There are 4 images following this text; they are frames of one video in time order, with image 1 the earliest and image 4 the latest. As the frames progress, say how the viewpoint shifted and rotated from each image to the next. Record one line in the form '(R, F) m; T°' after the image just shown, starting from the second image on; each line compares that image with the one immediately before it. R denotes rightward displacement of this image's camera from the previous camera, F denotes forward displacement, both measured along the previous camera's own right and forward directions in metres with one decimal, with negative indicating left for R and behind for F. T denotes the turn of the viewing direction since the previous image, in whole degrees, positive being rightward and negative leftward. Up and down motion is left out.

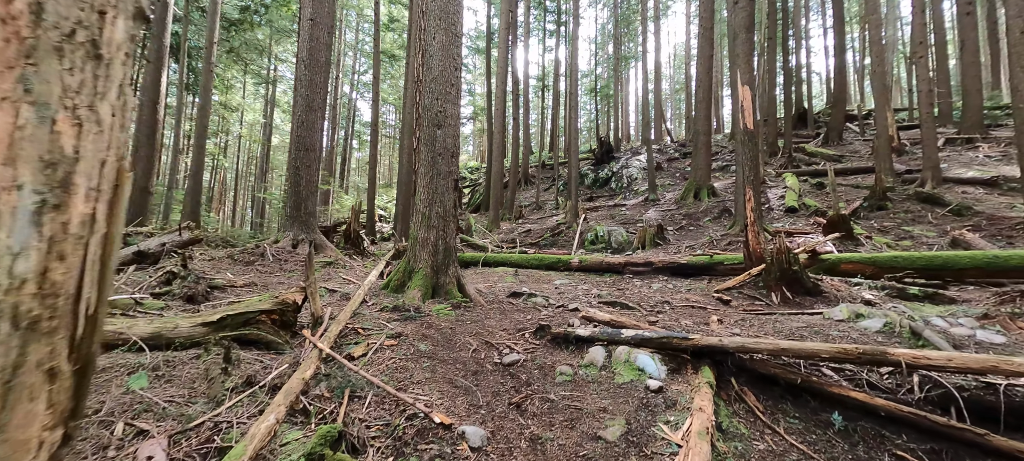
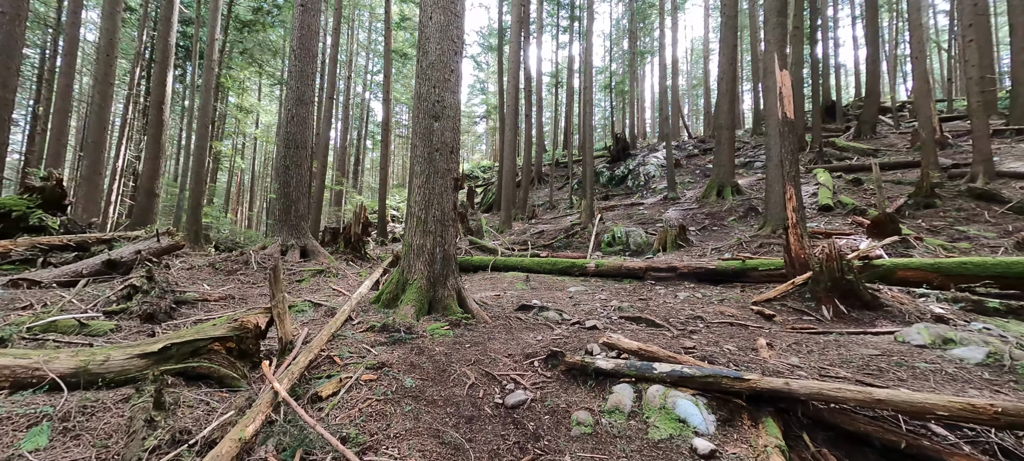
(+0.1, +0.5) m; -2°
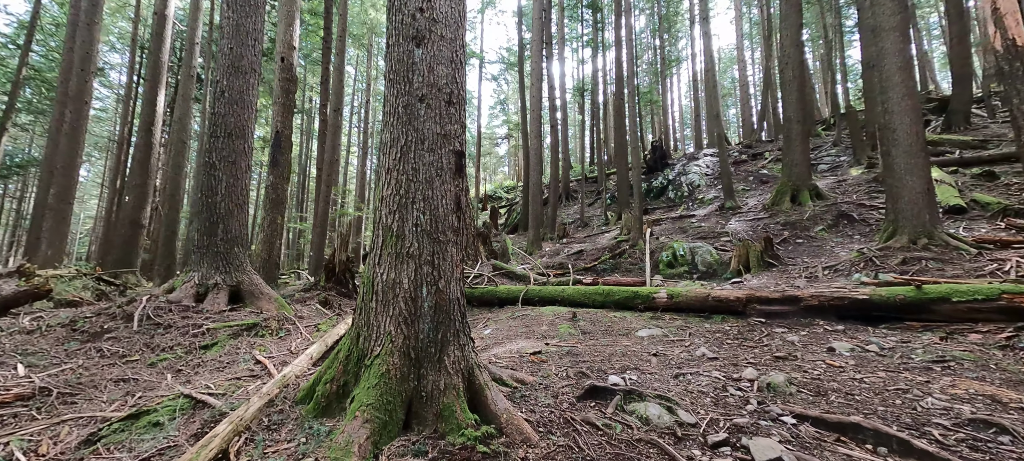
(-0.2, +1.9) m; -4°
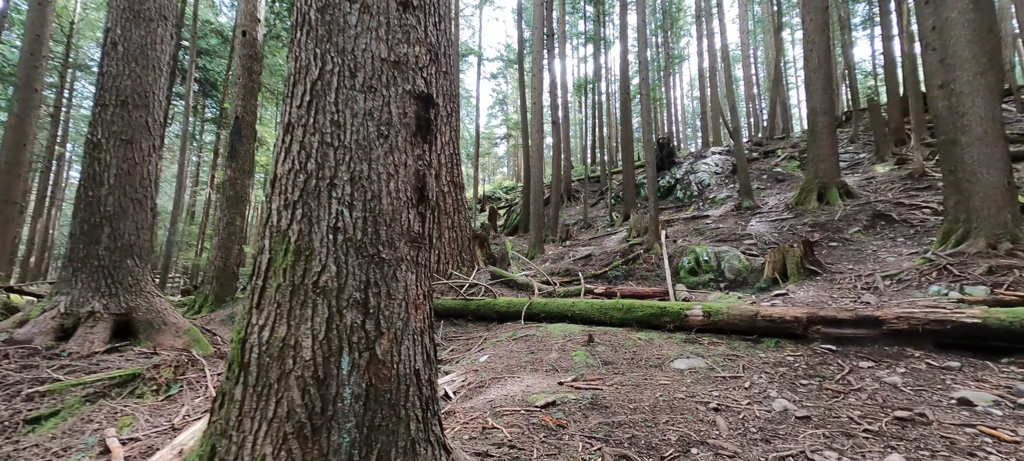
(0.0, +0.9) m; 0°
